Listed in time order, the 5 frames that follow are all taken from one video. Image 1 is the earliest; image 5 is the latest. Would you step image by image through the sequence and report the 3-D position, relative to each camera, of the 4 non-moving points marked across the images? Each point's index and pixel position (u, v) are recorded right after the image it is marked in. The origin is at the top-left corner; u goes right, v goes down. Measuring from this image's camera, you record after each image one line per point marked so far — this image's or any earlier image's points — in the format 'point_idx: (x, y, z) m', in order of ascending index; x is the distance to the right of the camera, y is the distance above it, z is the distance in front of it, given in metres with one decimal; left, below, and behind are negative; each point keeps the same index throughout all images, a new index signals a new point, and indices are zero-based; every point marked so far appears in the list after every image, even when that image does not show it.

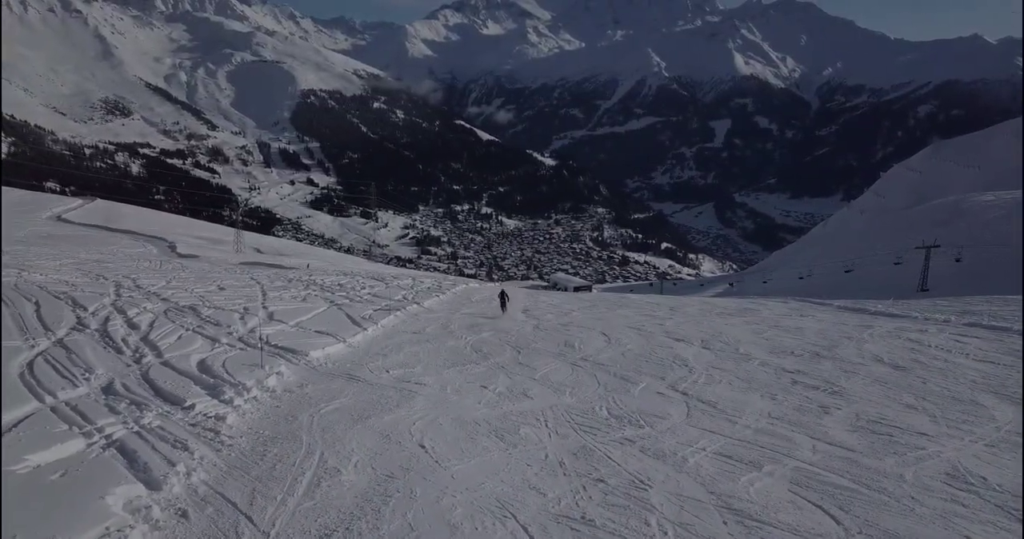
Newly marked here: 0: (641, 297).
0: (+2.3, -0.5, +13.0) m
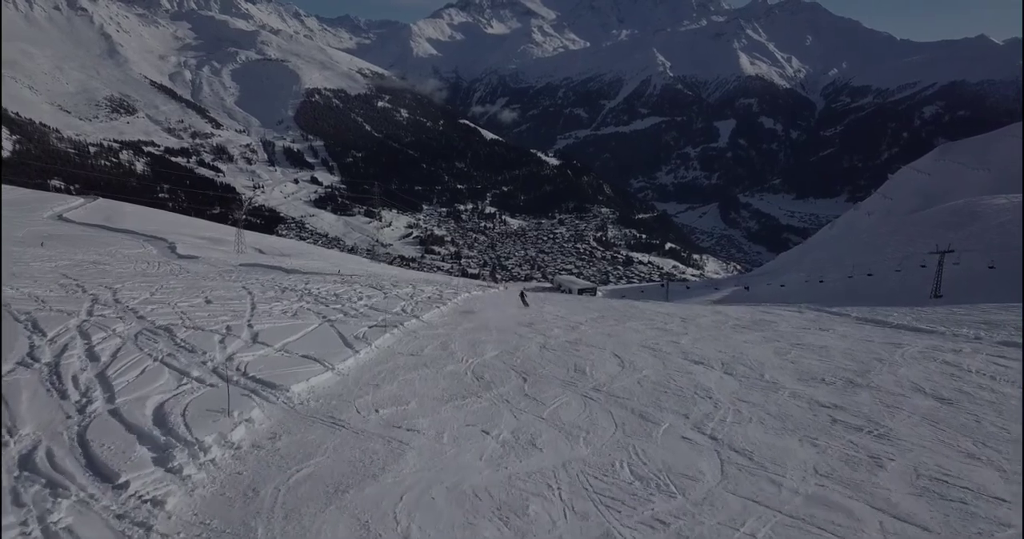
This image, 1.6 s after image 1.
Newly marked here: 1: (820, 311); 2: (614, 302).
0: (+2.3, -0.6, +12.6) m
1: (+5.0, -0.7, +12.1) m
2: (+1.7, -0.6, +12.8) m
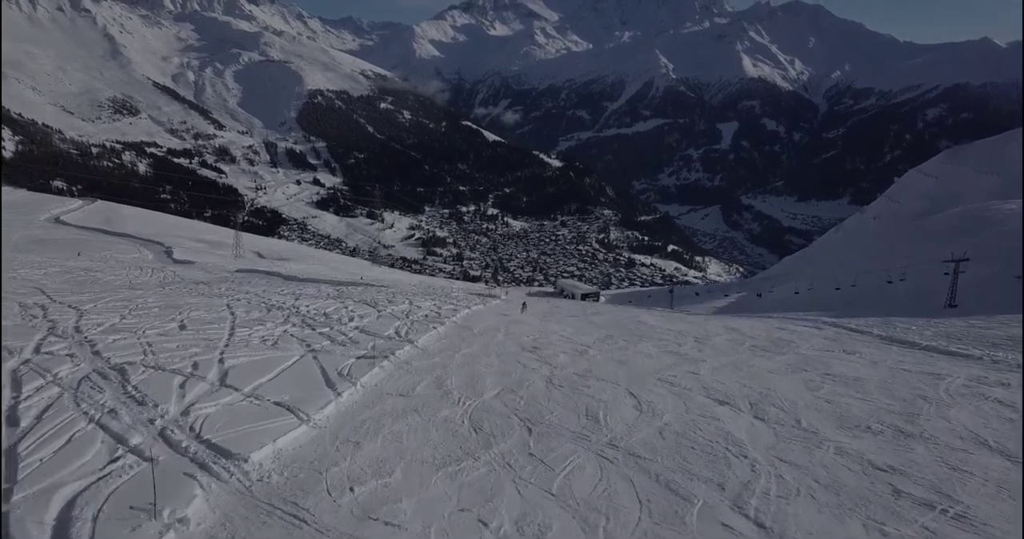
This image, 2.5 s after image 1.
0: (+2.4, -0.8, +12.0) m
1: (+5.0, -0.9, +11.6) m
2: (+1.7, -0.8, +12.3) m
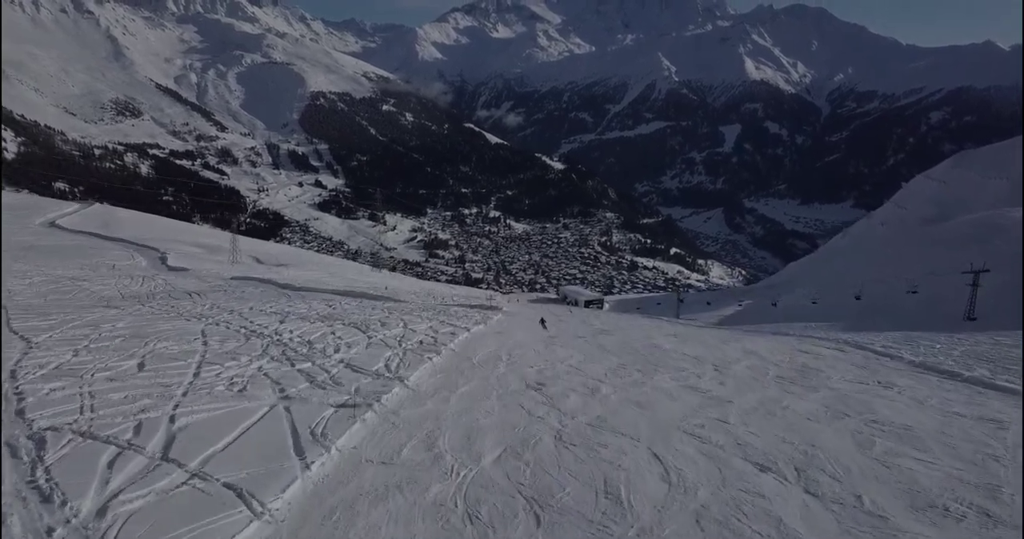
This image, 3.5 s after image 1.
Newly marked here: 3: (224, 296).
0: (+2.4, -1.0, +11.3) m
1: (+5.0, -1.1, +10.9) m
2: (+1.8, -1.0, +11.6) m
3: (-6.5, -0.6, +16.9) m
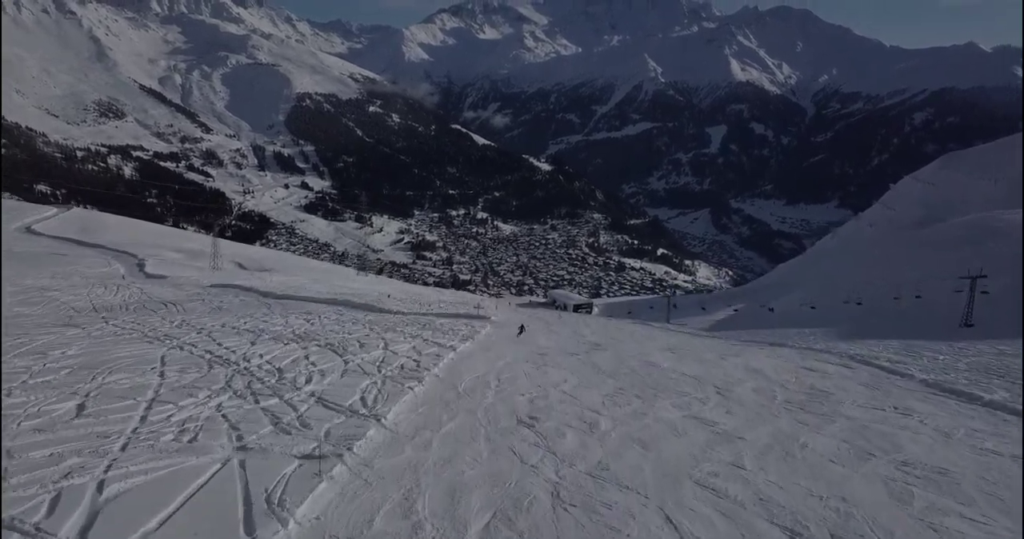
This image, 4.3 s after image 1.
0: (+2.2, -1.2, +10.8) m
1: (+4.9, -1.3, +10.4) m
2: (+1.6, -1.2, +11.0) m
3: (-6.7, -0.8, +16.3) m
